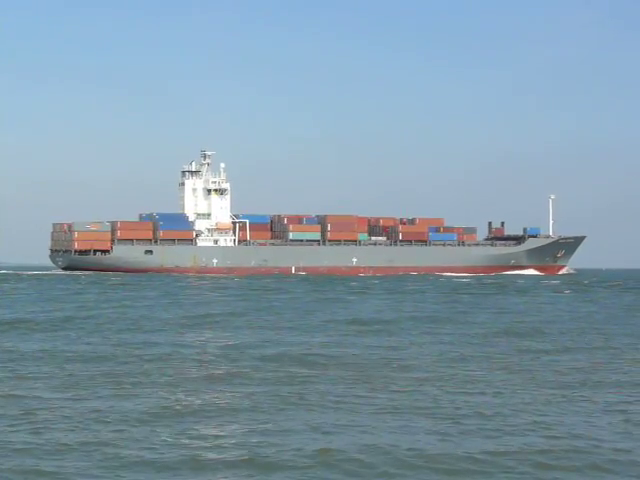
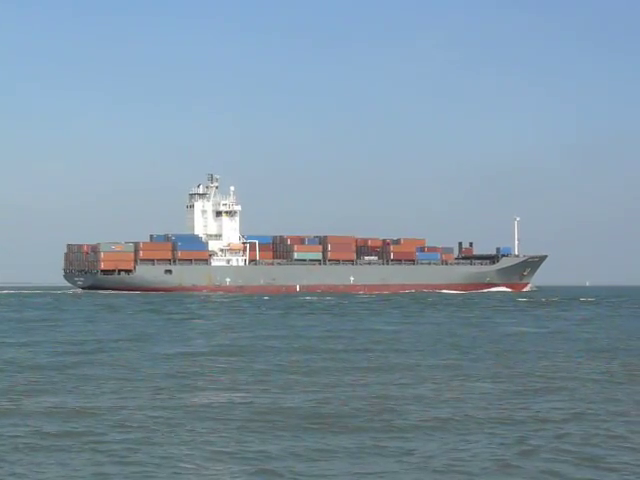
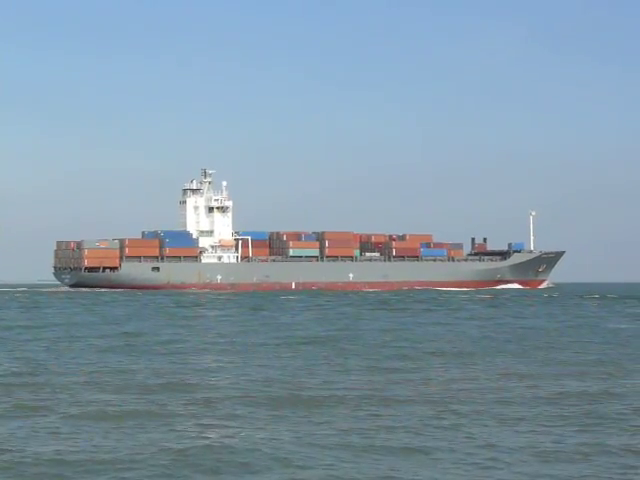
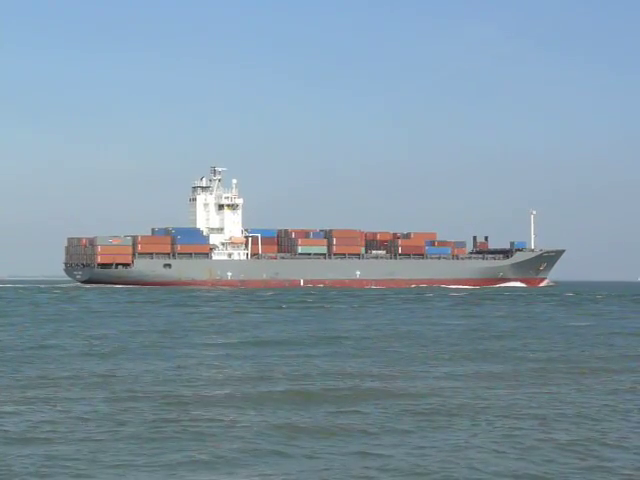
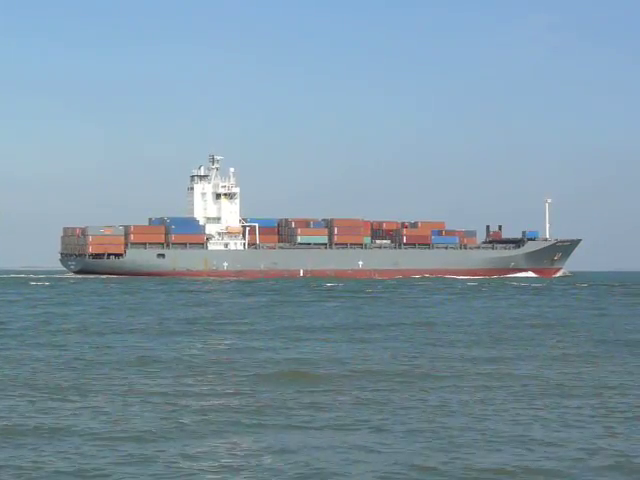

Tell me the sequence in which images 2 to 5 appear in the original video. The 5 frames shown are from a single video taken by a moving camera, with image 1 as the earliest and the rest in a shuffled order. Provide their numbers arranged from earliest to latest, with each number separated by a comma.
5, 3, 4, 2
